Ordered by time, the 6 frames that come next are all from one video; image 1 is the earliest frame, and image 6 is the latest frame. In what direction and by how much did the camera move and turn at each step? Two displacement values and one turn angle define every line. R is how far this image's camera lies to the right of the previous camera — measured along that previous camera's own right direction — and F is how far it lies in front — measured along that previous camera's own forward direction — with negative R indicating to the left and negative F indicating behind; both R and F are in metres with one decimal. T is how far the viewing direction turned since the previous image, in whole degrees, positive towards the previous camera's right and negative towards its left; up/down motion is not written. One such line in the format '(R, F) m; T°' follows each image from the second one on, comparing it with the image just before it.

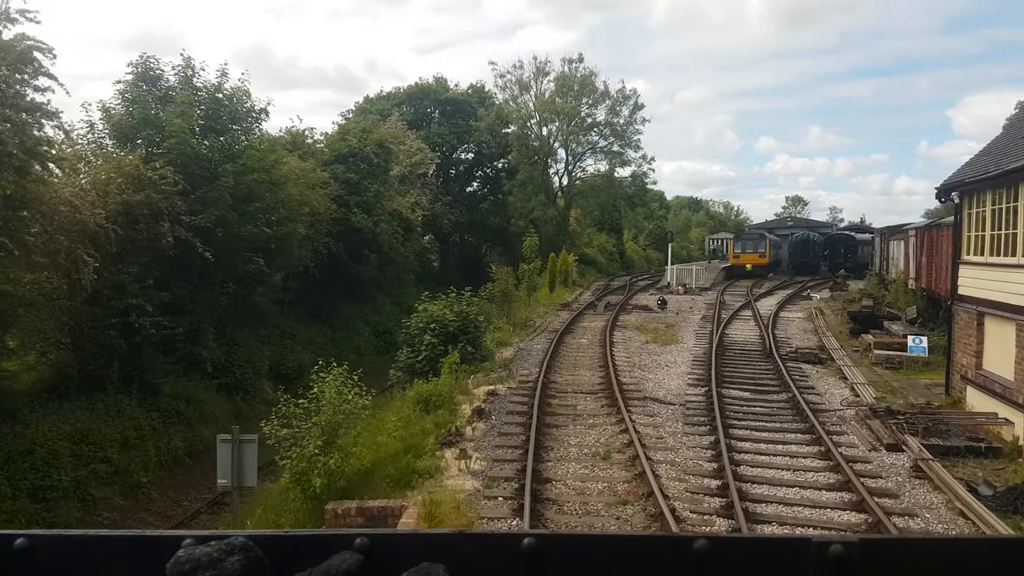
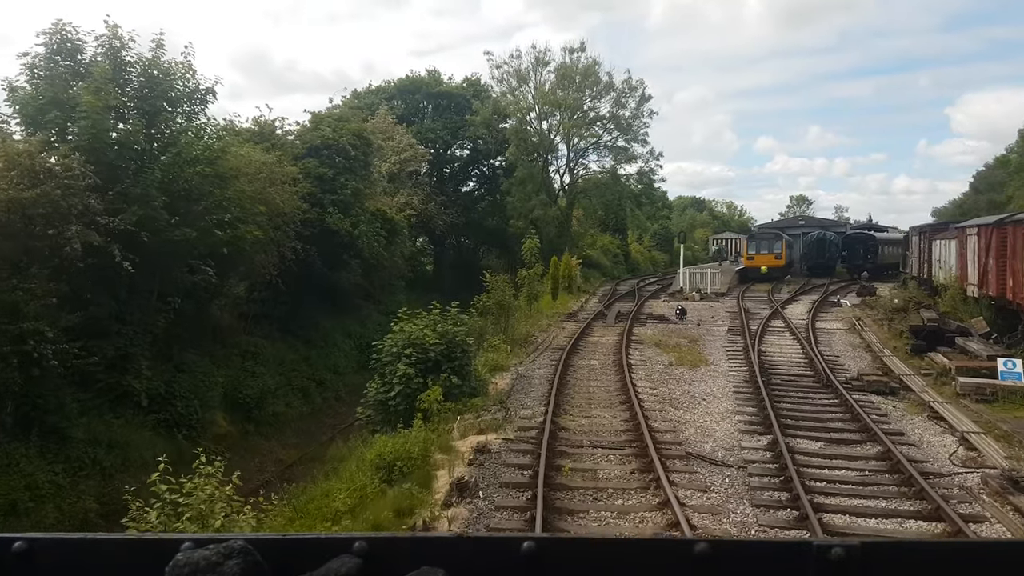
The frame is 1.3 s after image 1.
(0.0, +2.7) m; 0°
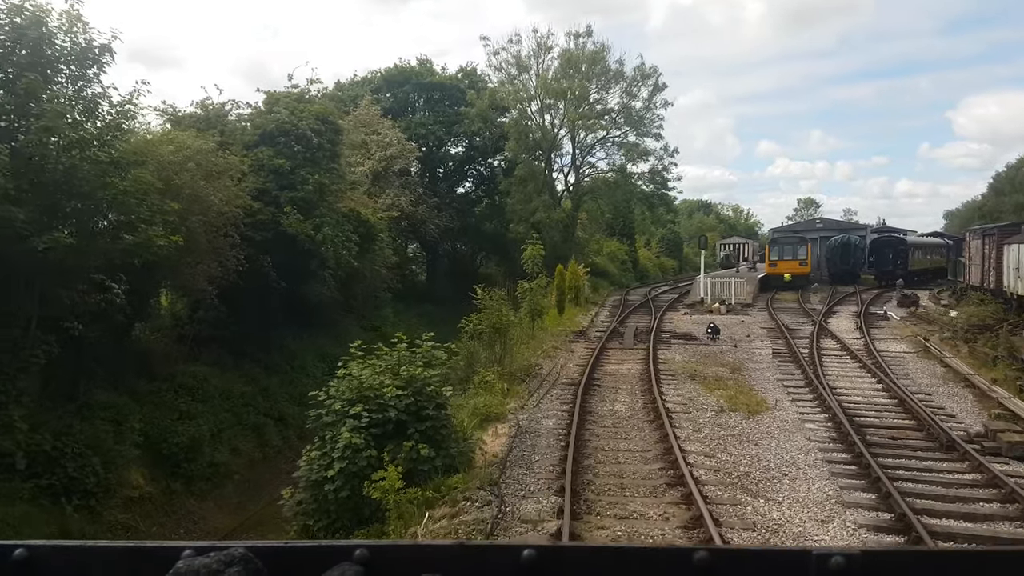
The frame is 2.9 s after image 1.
(+0.1, +3.2) m; 0°
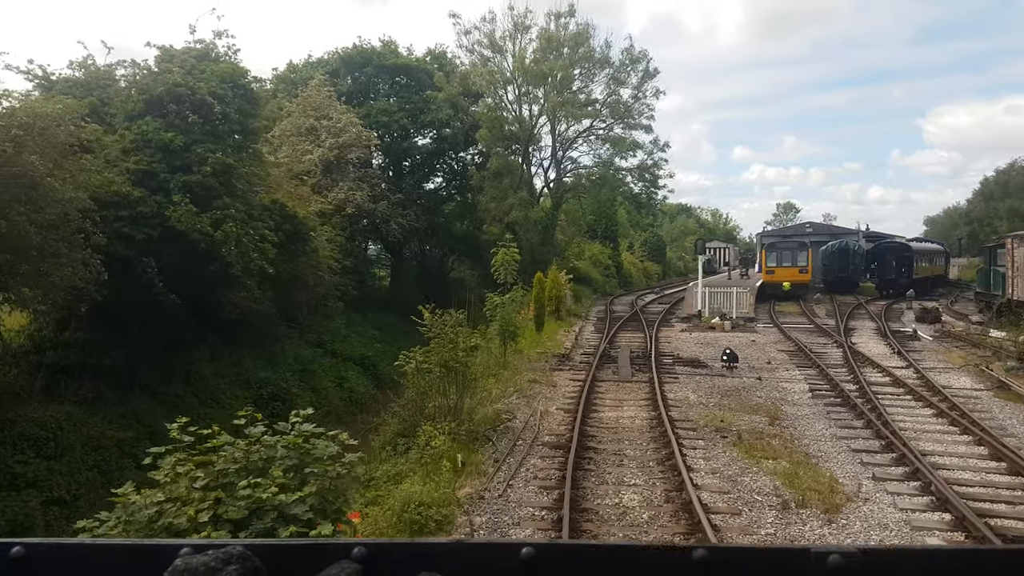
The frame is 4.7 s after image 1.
(+0.2, +3.5) m; +2°
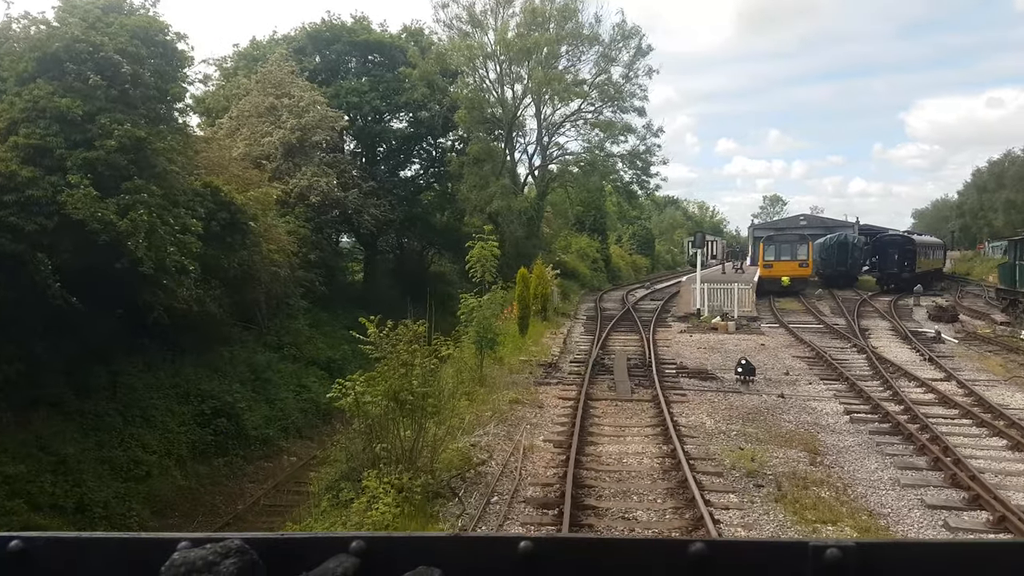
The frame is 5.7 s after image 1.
(+0.1, +2.1) m; +1°
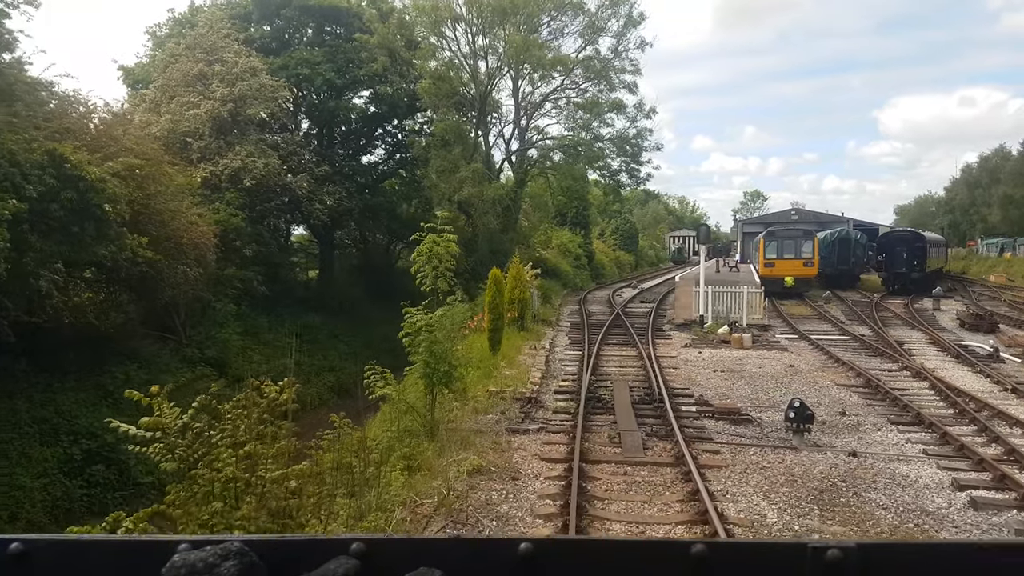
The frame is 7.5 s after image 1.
(+0.1, +3.2) m; +2°
